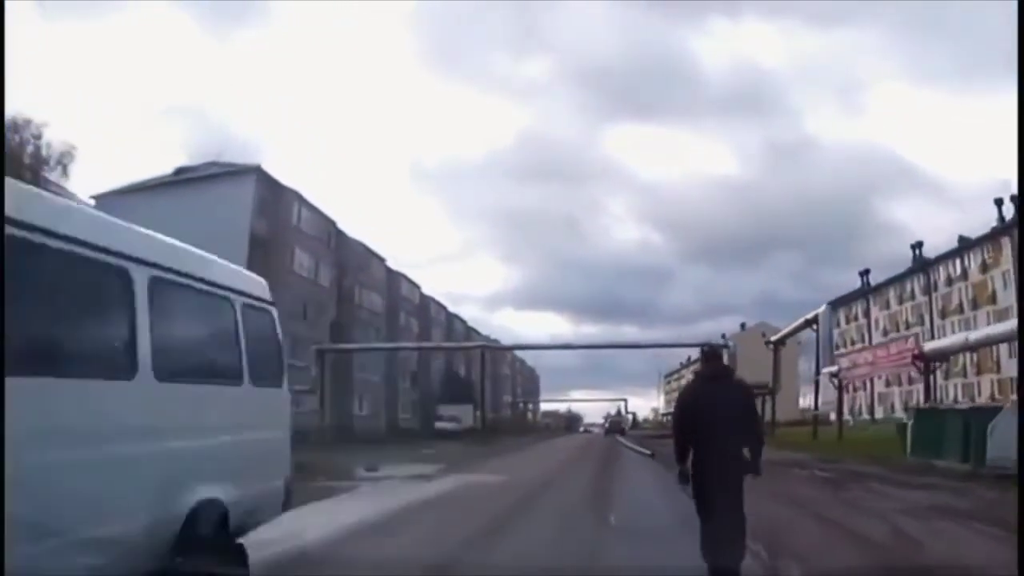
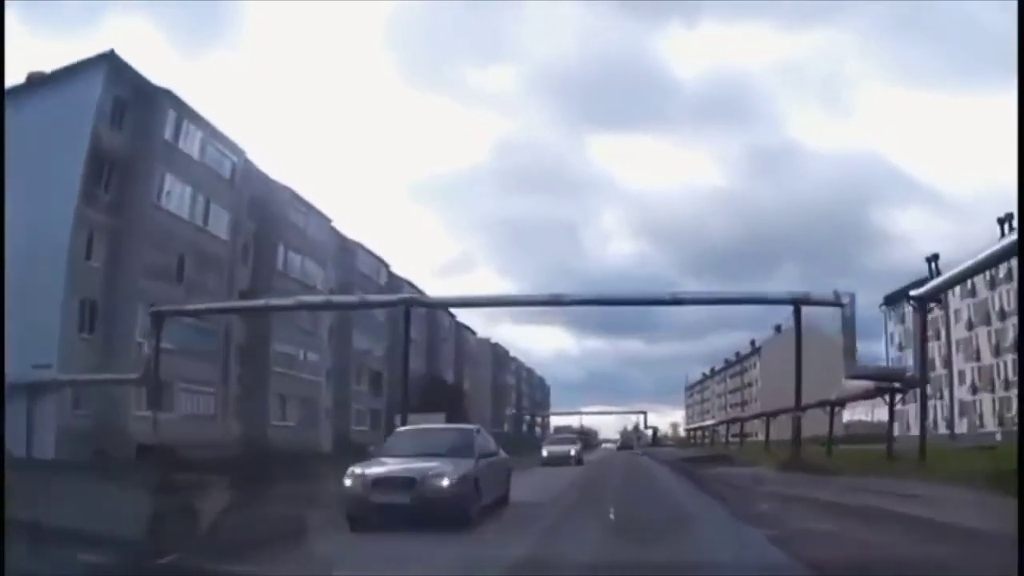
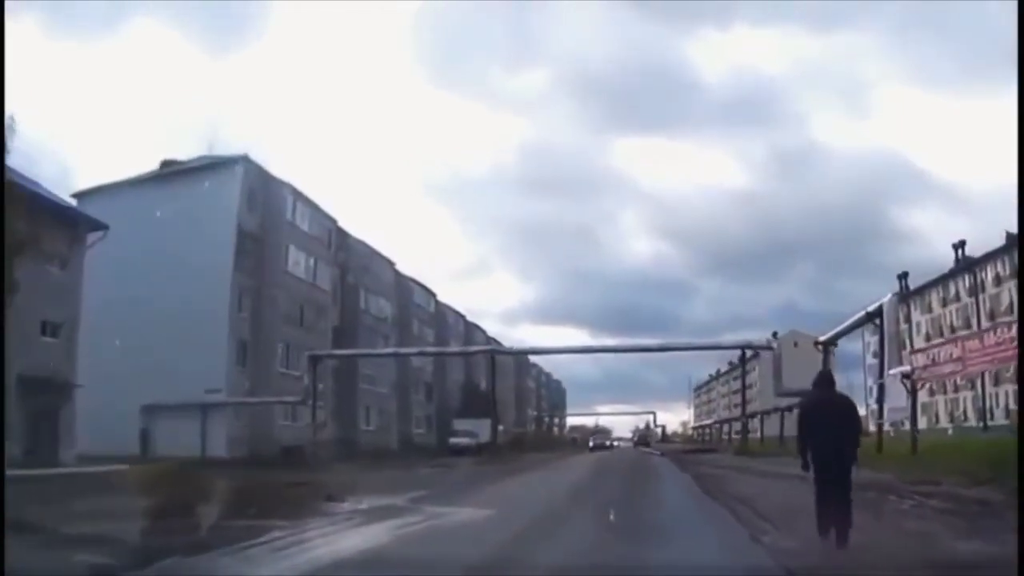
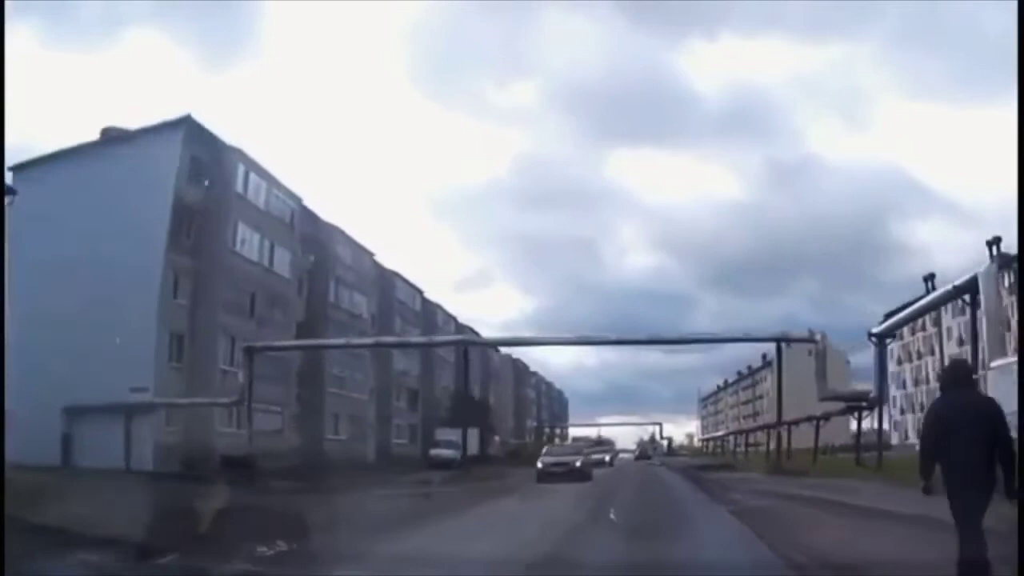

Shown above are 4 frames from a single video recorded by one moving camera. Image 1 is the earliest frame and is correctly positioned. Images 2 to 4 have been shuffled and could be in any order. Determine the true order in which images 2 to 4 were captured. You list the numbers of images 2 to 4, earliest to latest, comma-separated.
3, 4, 2
